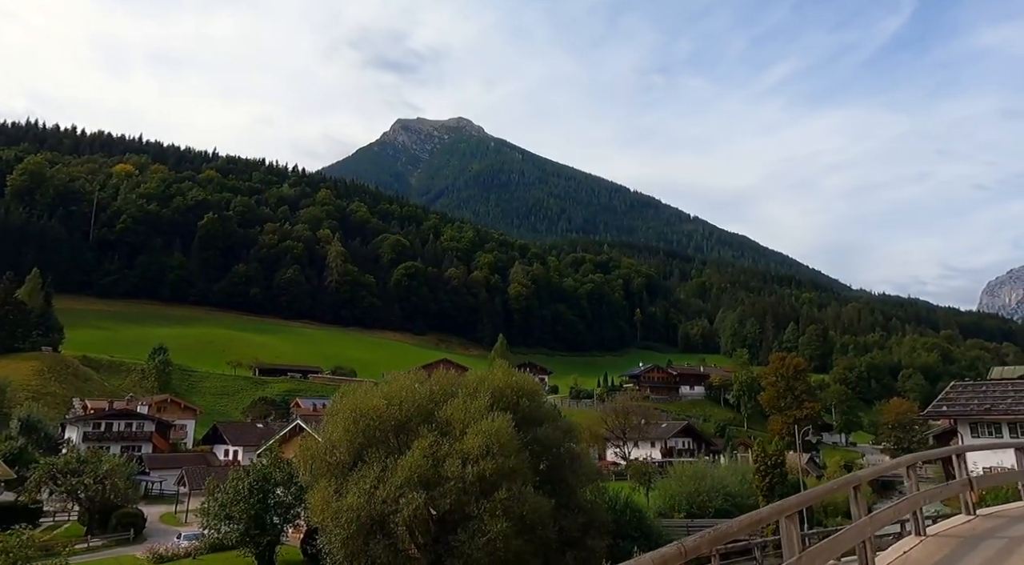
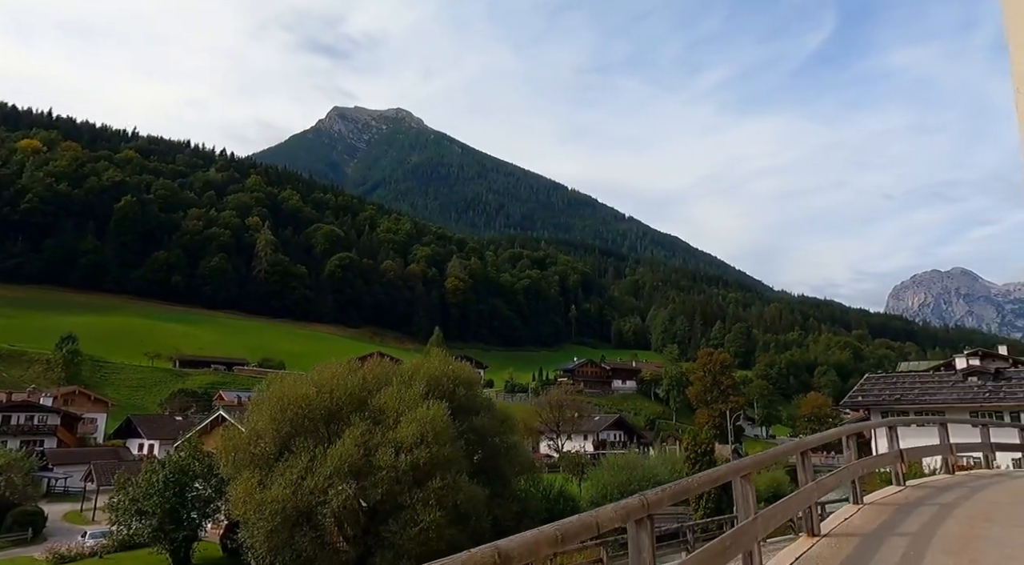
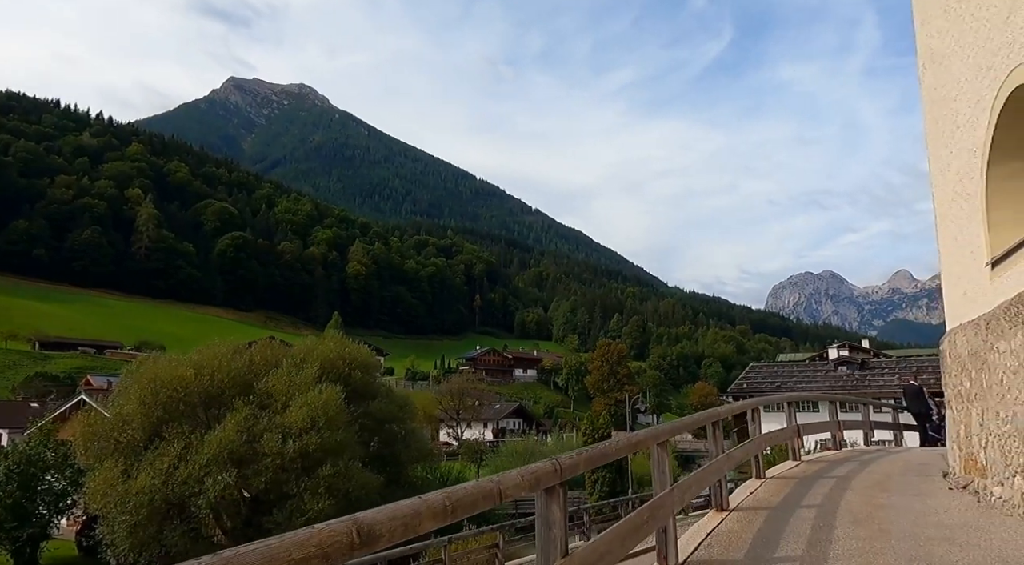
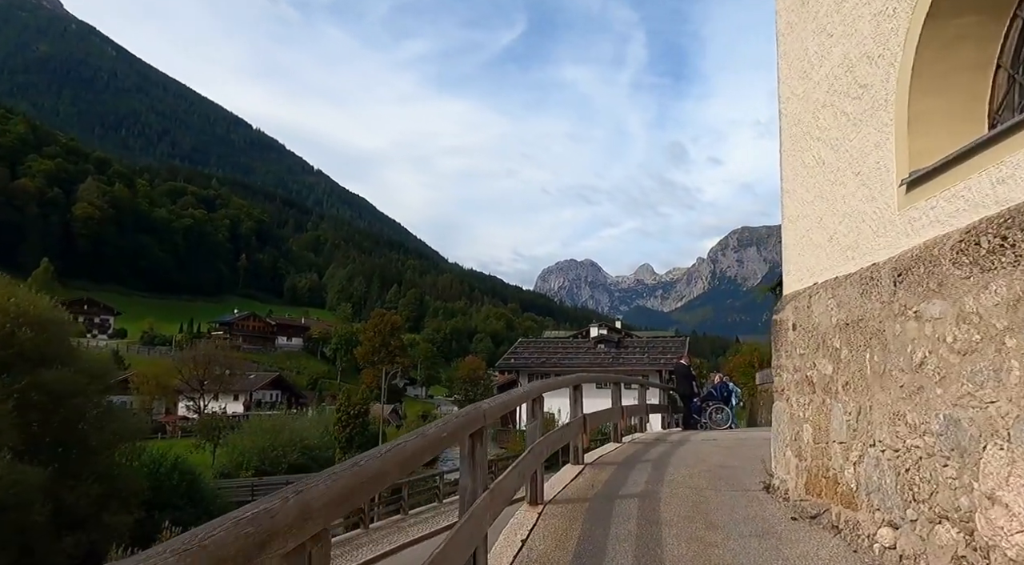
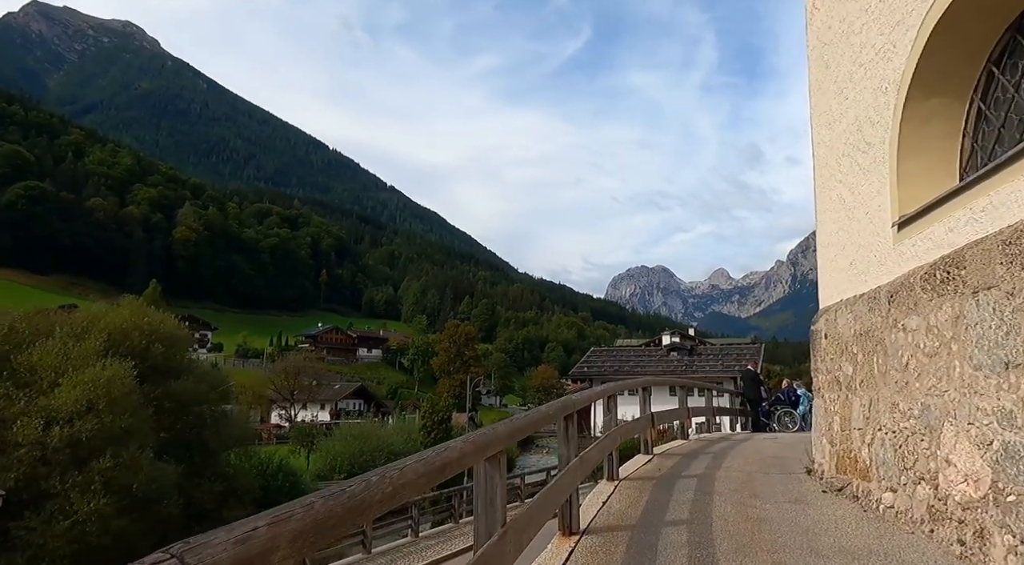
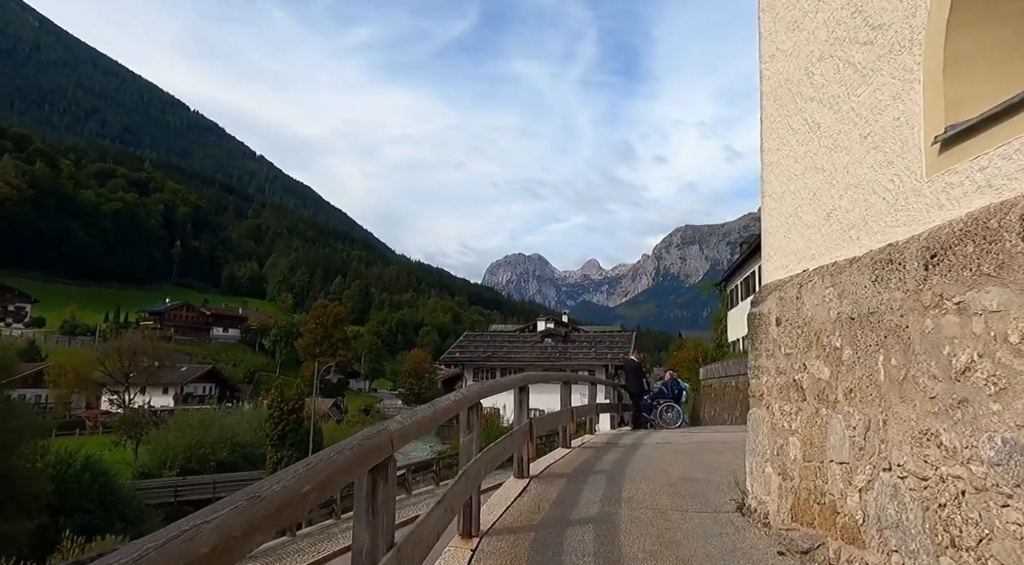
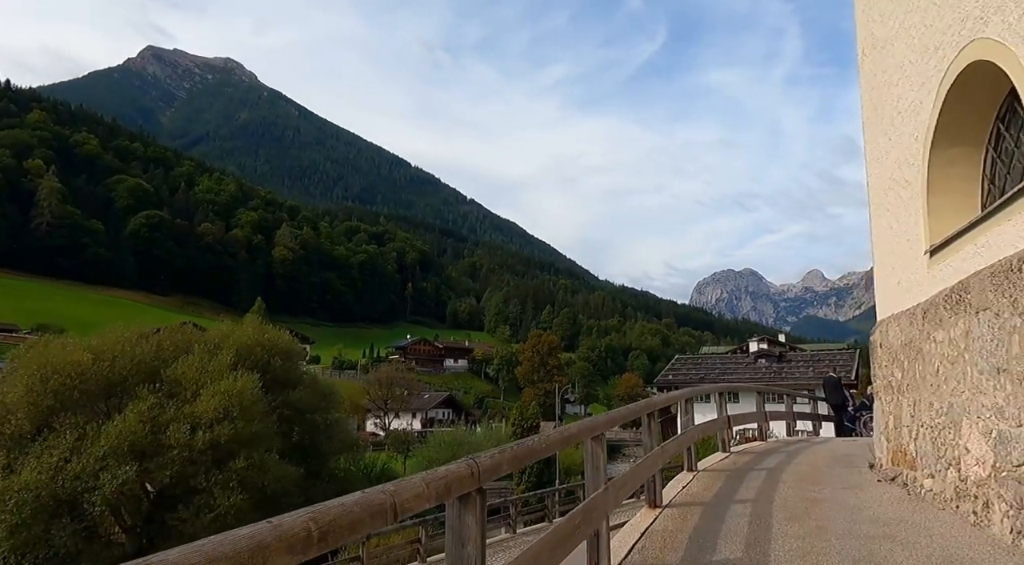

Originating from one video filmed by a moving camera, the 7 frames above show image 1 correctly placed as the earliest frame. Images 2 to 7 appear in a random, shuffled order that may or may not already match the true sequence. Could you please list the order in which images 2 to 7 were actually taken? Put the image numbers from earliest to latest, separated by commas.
2, 3, 7, 5, 4, 6
